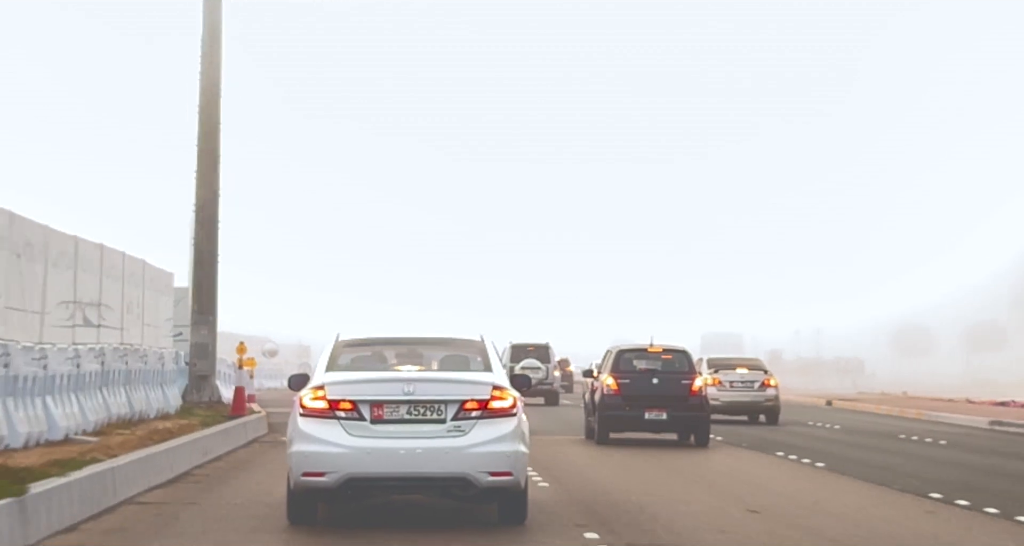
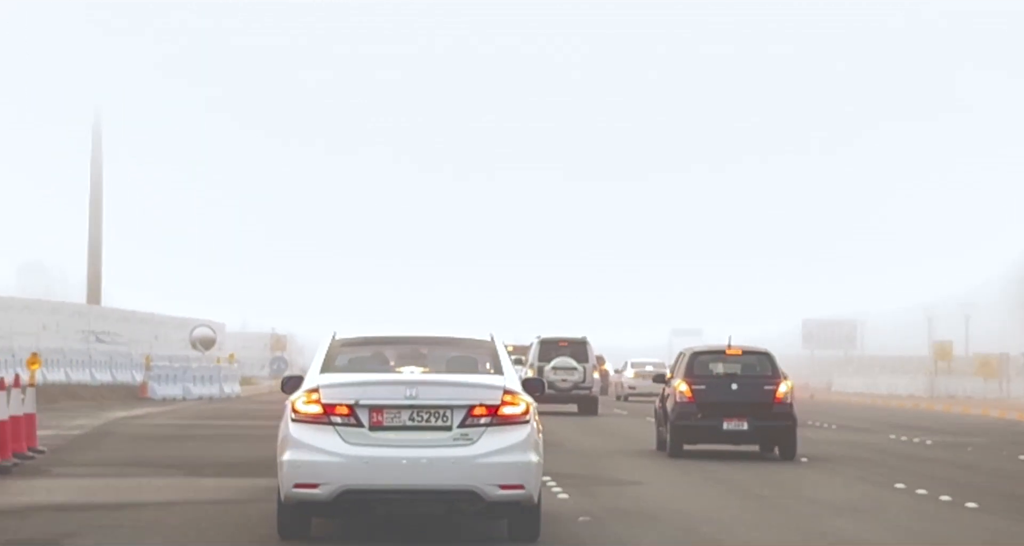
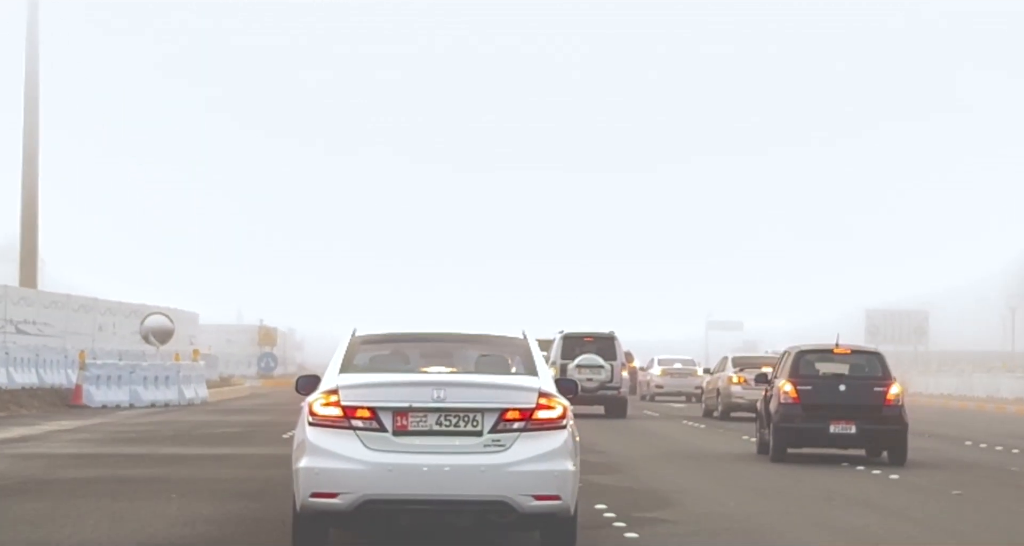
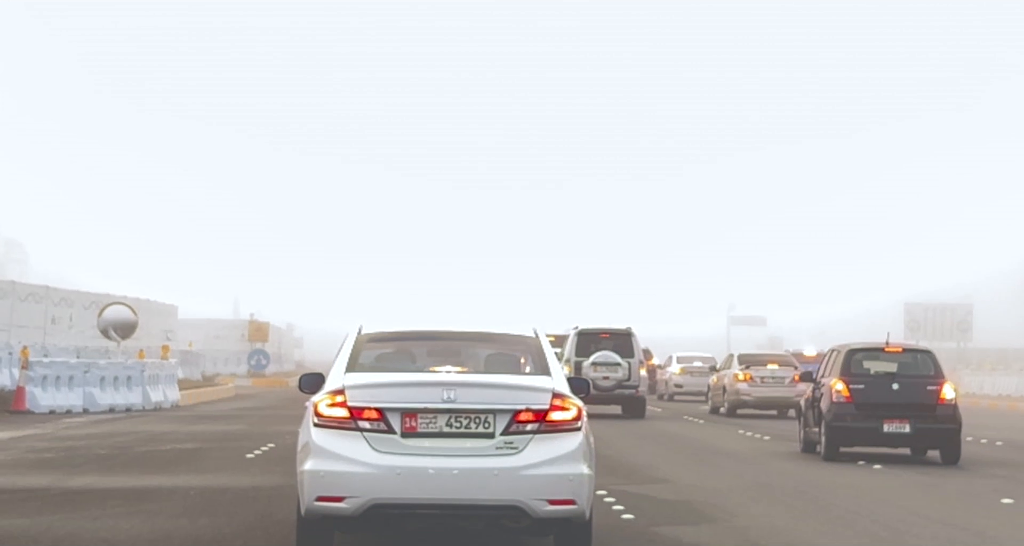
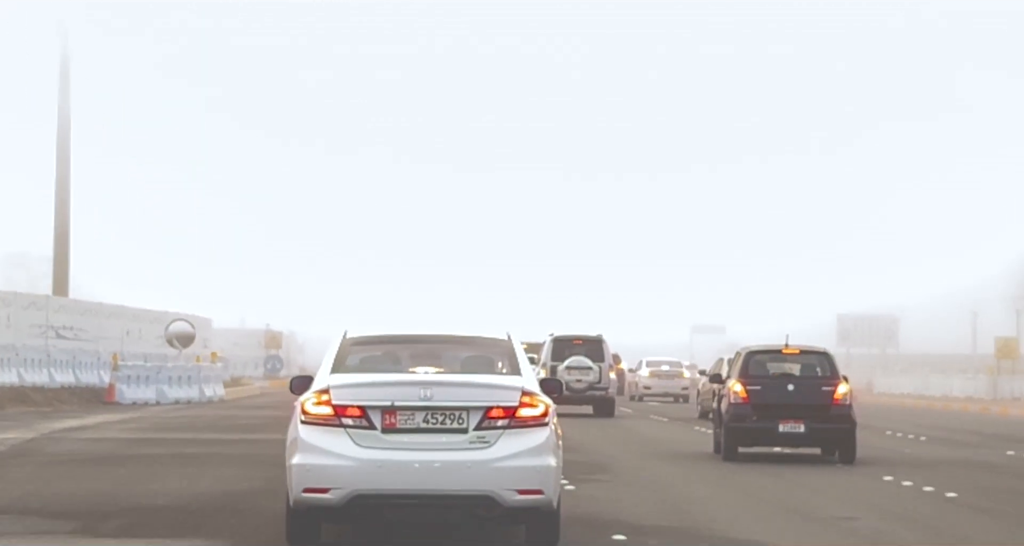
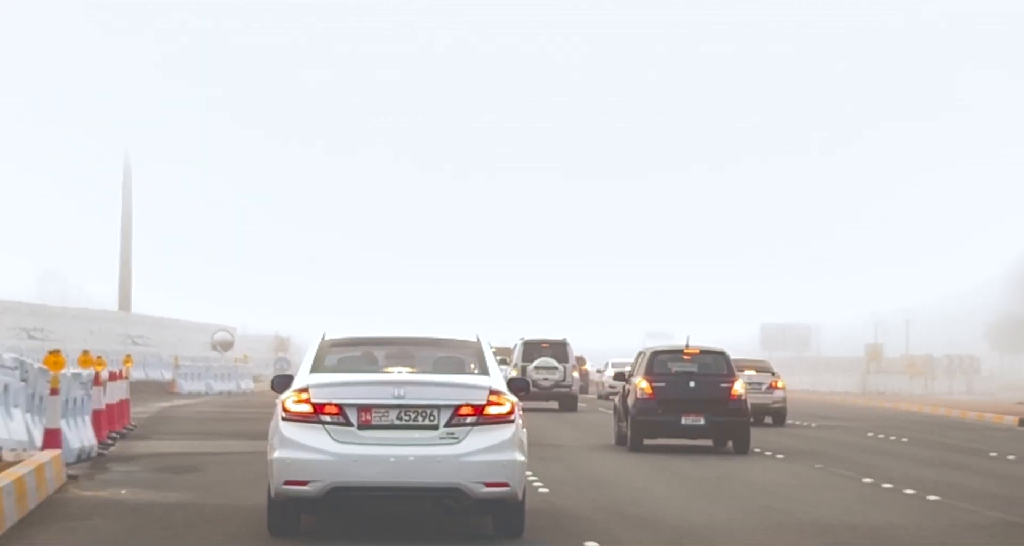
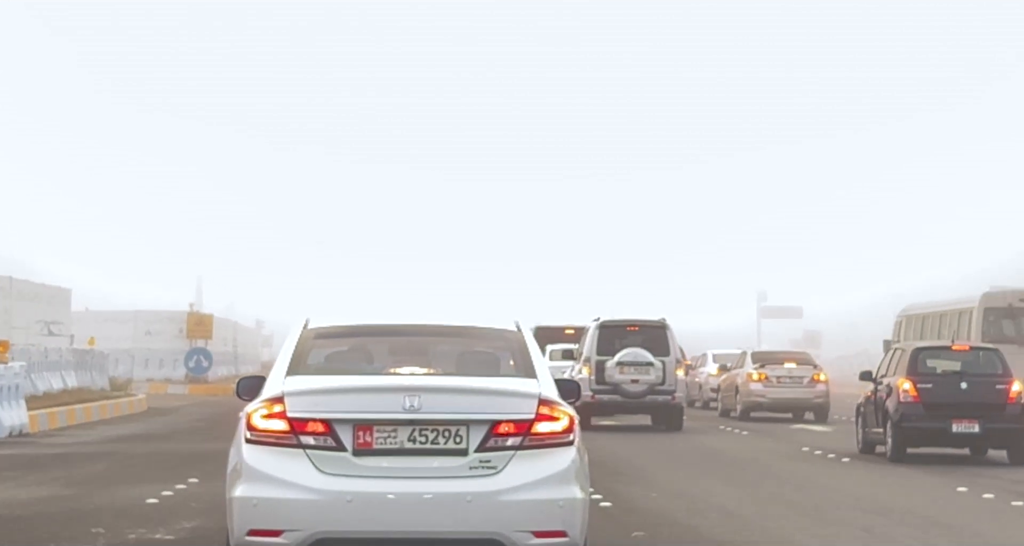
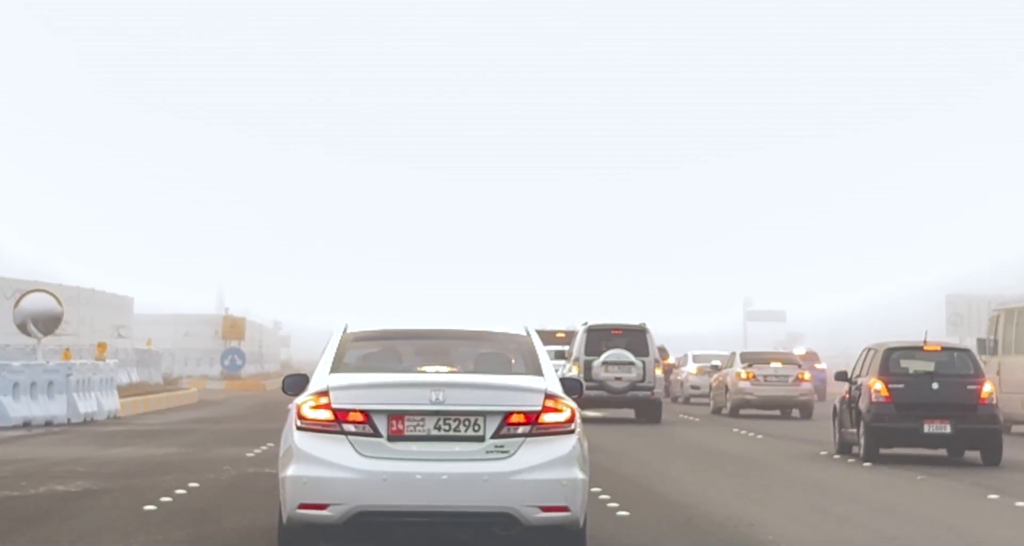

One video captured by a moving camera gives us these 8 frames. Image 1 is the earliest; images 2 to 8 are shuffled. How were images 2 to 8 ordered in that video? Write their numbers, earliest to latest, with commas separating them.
6, 2, 5, 3, 4, 8, 7
